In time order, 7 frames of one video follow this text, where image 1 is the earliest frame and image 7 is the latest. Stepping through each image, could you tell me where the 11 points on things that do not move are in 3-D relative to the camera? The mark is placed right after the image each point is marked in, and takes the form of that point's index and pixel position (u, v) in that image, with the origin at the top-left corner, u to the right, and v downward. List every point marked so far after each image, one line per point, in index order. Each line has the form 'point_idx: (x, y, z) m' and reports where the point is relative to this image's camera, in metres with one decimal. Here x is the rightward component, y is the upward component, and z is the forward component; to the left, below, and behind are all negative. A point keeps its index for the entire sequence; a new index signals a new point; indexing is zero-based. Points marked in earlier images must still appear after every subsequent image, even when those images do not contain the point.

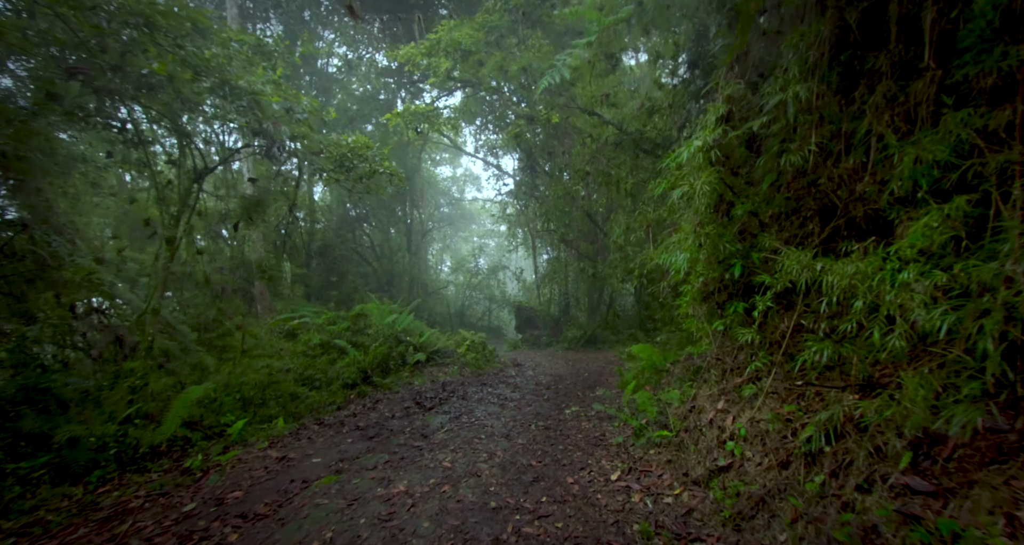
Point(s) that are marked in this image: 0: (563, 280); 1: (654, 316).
0: (+1.7, -0.2, +15.9) m
1: (+3.2, -1.0, +10.0) m
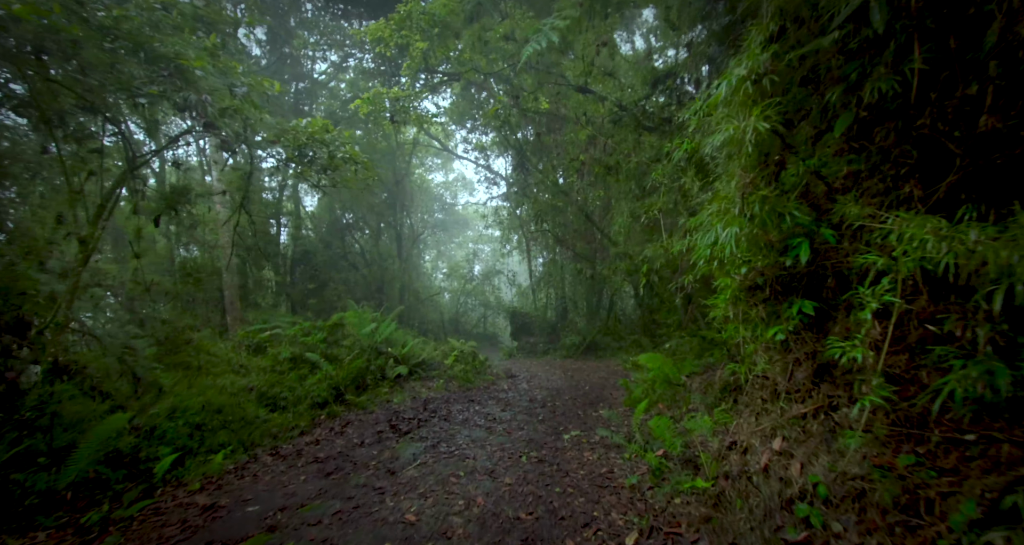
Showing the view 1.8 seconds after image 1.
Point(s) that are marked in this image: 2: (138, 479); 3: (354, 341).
0: (+1.5, -0.3, +14.9) m
1: (+3.0, -1.0, +9.0) m
2: (-3.6, -2.0, +4.4) m
3: (-3.0, -1.3, +8.6) m
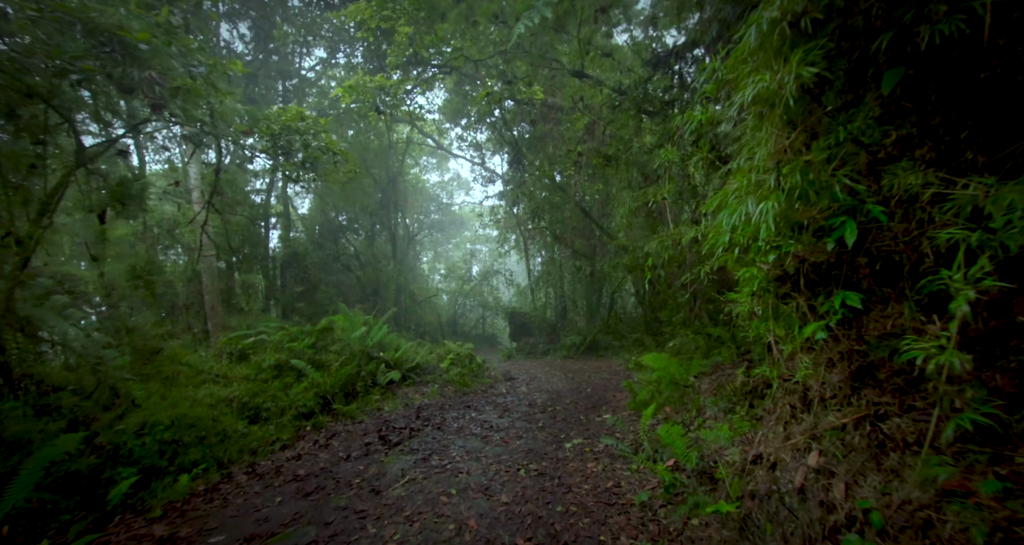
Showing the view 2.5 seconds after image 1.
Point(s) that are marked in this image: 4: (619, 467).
0: (+1.4, -0.3, +14.5) m
1: (+3.0, -0.9, +8.6) m
2: (-3.6, -2.0, +4.0) m
3: (-3.0, -1.3, +8.2) m
4: (+1.0, -1.8, +4.3) m
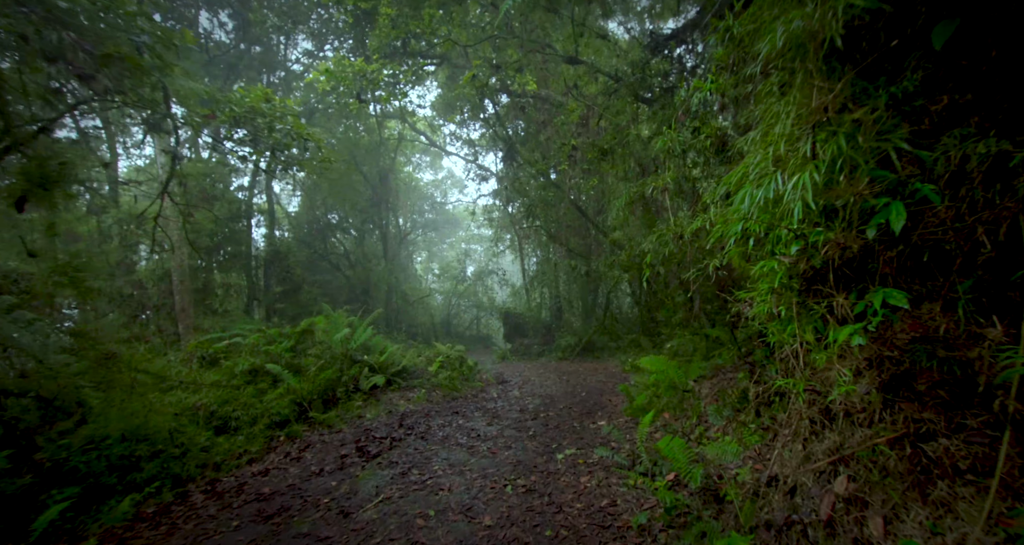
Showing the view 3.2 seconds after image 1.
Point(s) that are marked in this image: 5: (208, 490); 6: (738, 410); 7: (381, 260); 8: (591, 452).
0: (+1.2, -0.3, +14.1) m
1: (+2.8, -0.8, +8.3) m
2: (-3.7, -2.0, +3.6) m
3: (-3.2, -1.3, +7.8) m
4: (+0.9, -1.8, +3.9) m
5: (-2.9, -2.1, +4.4) m
6: (+1.9, -1.2, +4.0) m
7: (-5.5, +0.5, +19.6) m
8: (+0.8, -1.8, +4.7) m
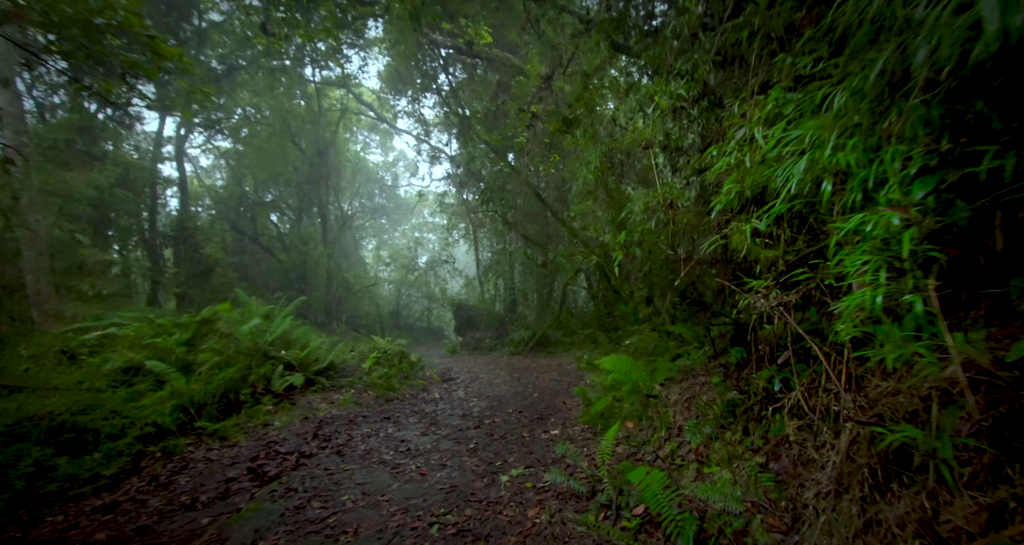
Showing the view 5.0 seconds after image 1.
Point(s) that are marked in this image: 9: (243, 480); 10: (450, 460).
0: (-0.2, 0.0, +13.2) m
1: (+1.9, -0.7, +7.6) m
2: (-4.1, -1.8, +2.3) m
3: (-4.0, -1.0, +6.6) m
4: (+0.4, -1.6, +3.1) m
5: (-3.4, -1.8, +3.2) m
6: (+1.4, -1.1, +3.2) m
7: (-7.4, +1.1, +18.0) m
8: (+0.3, -1.7, +3.9) m
9: (-2.3, -1.8, +4.1) m
10: (-0.6, -1.8, +4.3) m
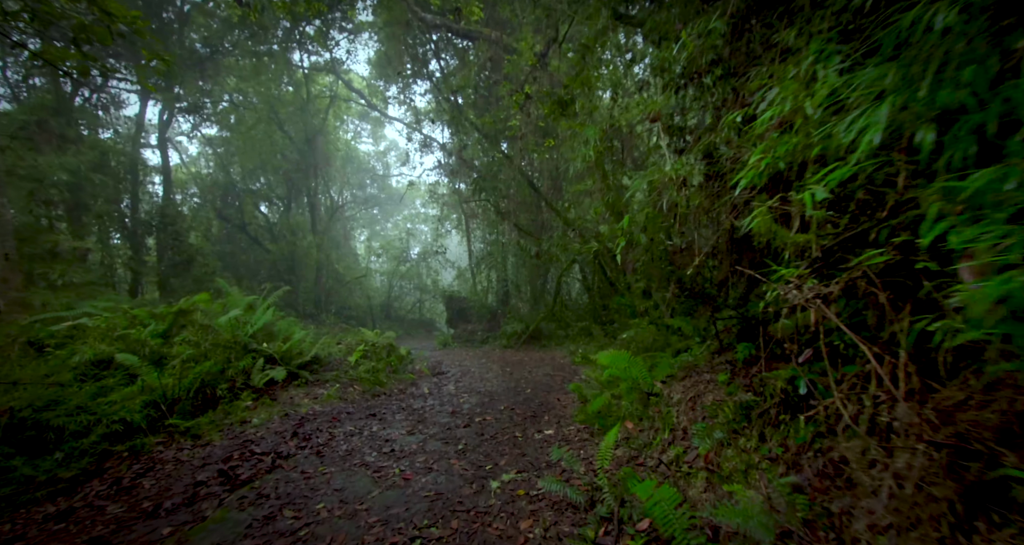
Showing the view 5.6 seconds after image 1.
0: (-0.3, +0.3, +12.9) m
1: (+1.8, -0.6, +7.3) m
2: (-4.2, -1.7, +2.0) m
3: (-4.1, -0.8, +6.2) m
4: (+0.3, -1.6, +2.8) m
5: (-3.5, -1.7, +2.9) m
6: (+1.4, -1.0, +2.9) m
7: (-7.6, +1.5, +17.6) m
8: (+0.2, -1.6, +3.6) m
9: (-2.4, -1.7, +3.8) m
10: (-0.7, -1.7, +4.0) m
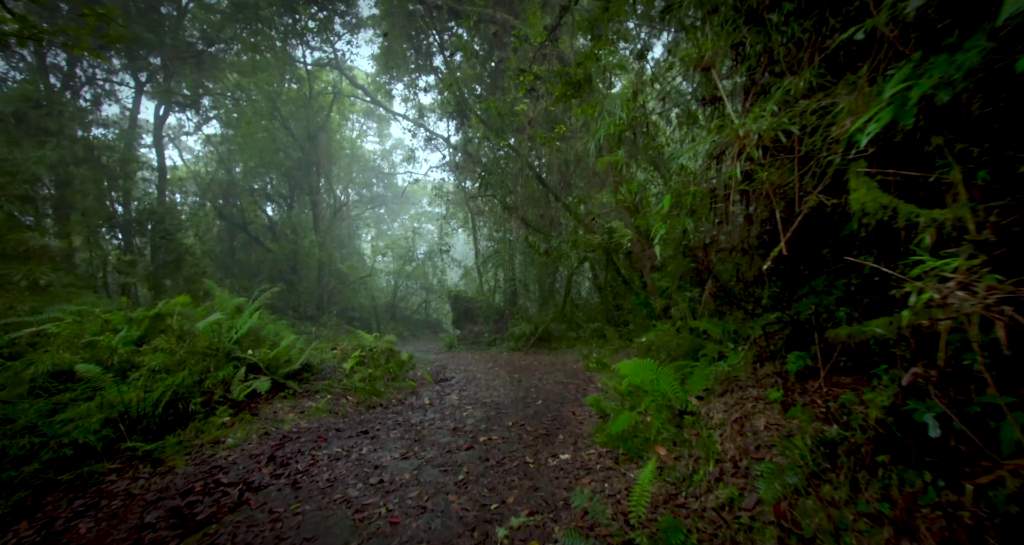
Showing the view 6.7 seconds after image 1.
0: (-0.1, +0.3, +12.2) m
1: (+1.9, -0.5, +6.6) m
2: (-4.1, -1.7, +1.4) m
3: (-4.0, -0.8, +5.6) m
4: (+0.4, -1.5, +2.1) m
5: (-3.4, -1.7, +2.3) m
6: (+1.4, -1.0, +2.2) m
7: (-7.3, +1.5, +17.0) m
8: (+0.3, -1.6, +2.9) m
9: (-2.3, -1.7, +3.1) m
10: (-0.6, -1.6, +3.3) m
